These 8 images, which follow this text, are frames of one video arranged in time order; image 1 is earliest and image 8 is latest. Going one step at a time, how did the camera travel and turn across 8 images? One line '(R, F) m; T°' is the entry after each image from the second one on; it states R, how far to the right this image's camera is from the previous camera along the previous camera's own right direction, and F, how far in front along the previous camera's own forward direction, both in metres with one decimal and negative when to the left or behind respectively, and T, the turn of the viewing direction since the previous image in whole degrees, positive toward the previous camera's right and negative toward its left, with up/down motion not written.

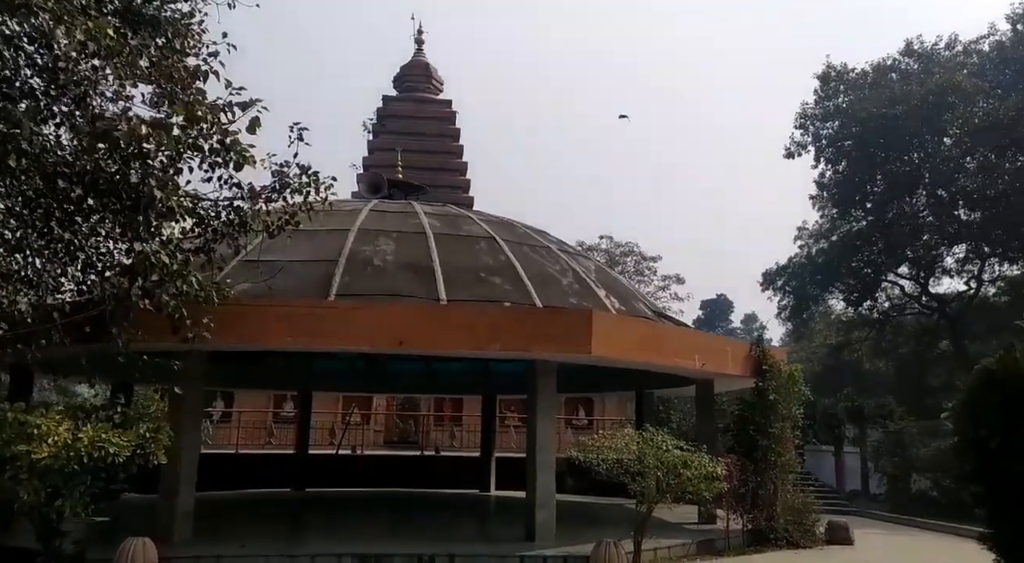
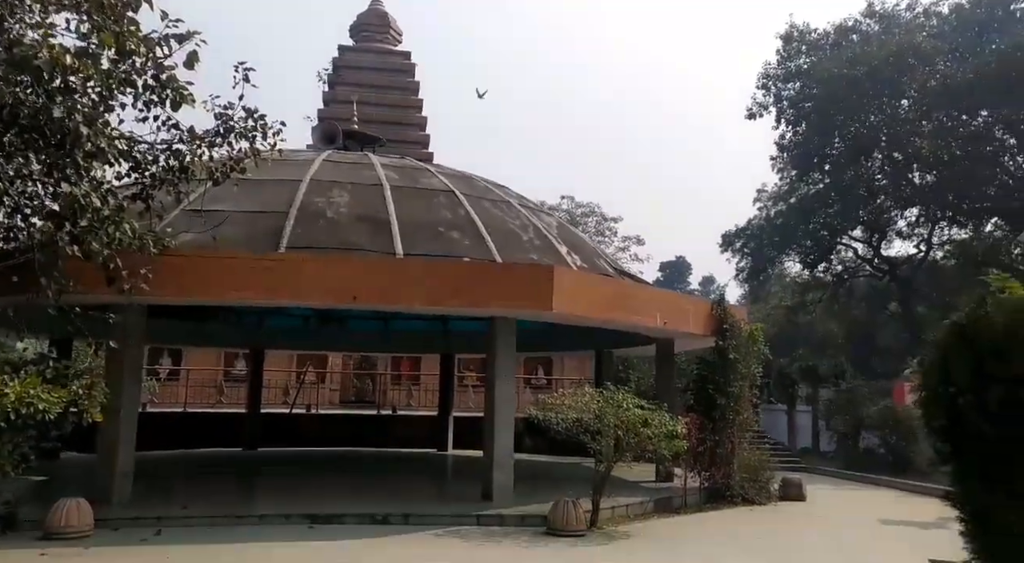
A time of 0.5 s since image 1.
(0.0, +0.3) m; +3°
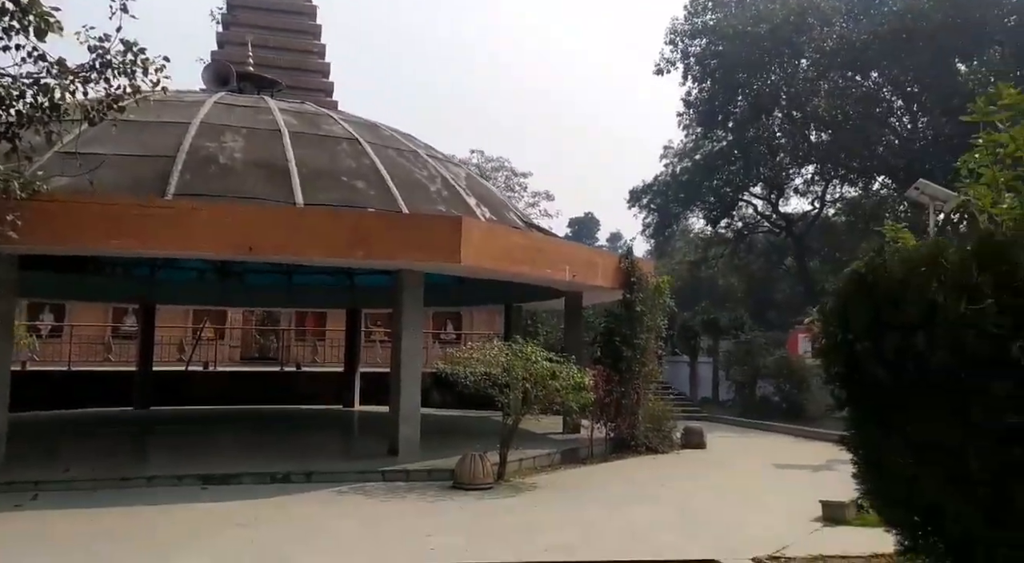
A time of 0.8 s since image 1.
(0.0, +0.2) m; +7°
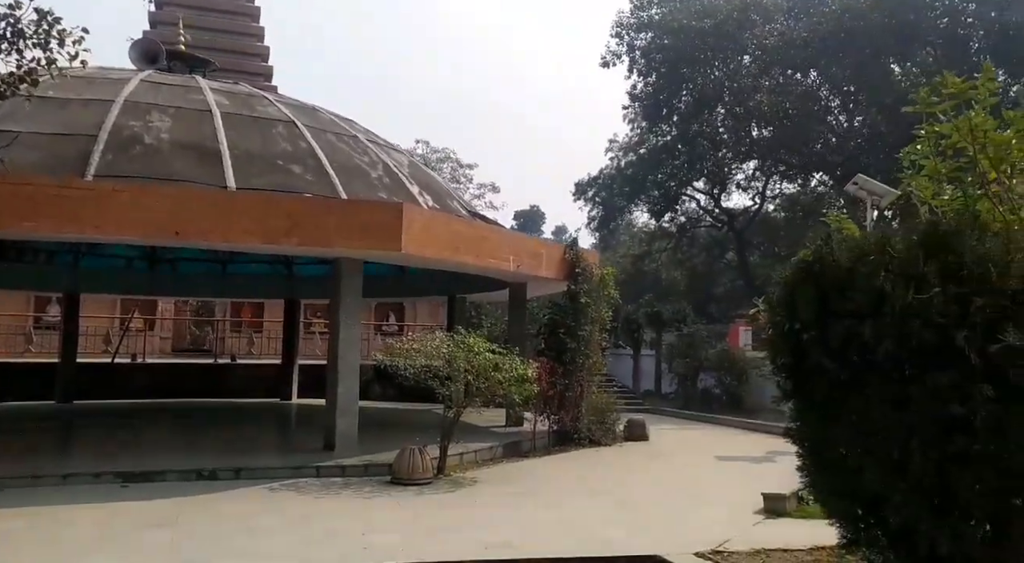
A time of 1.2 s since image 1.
(0.0, +0.2) m; +4°
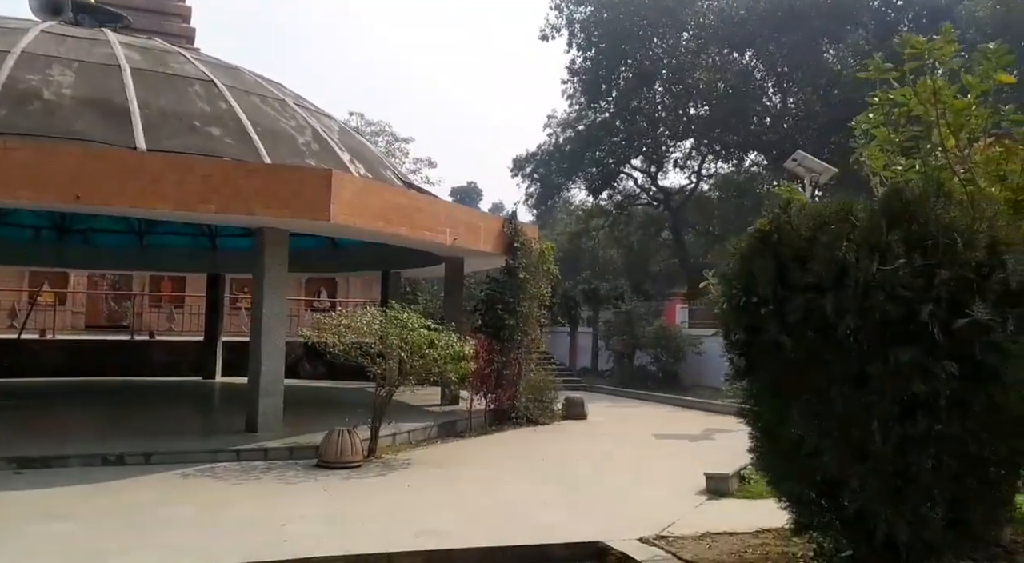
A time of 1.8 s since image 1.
(0.0, +0.4) m; +5°
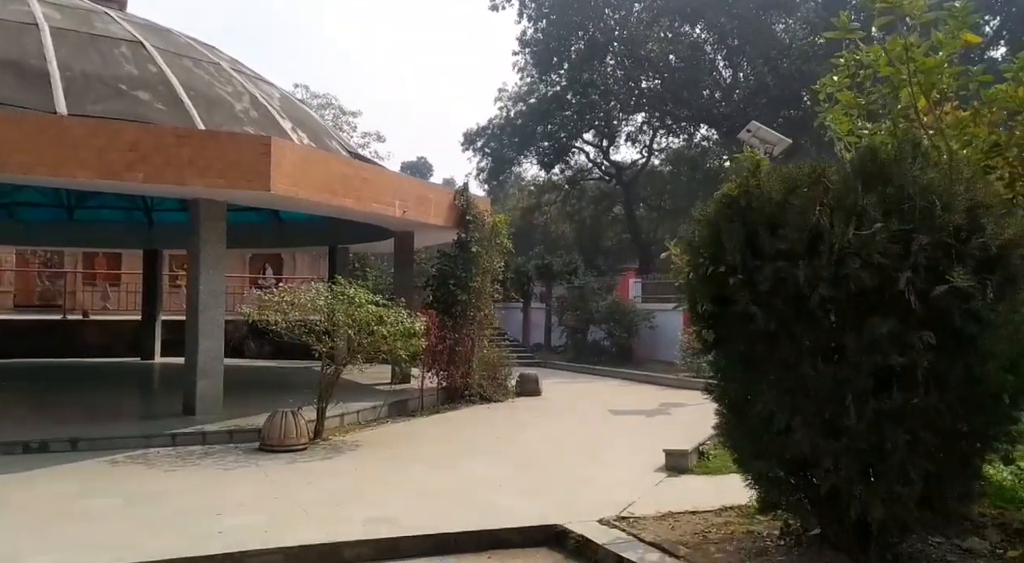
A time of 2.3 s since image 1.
(0.0, +0.3) m; +4°
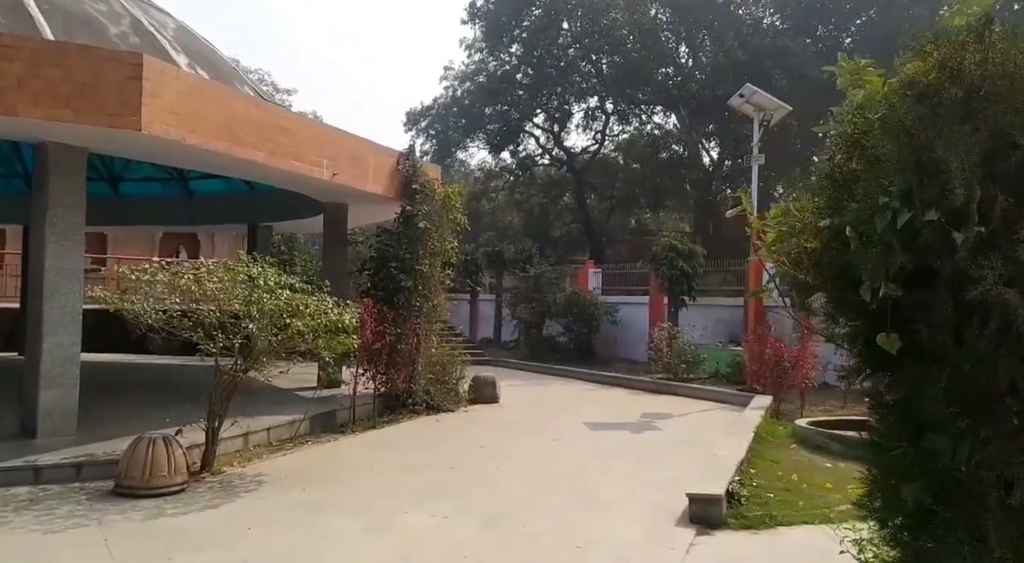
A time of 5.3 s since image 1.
(-0.2, +1.9) m; +4°
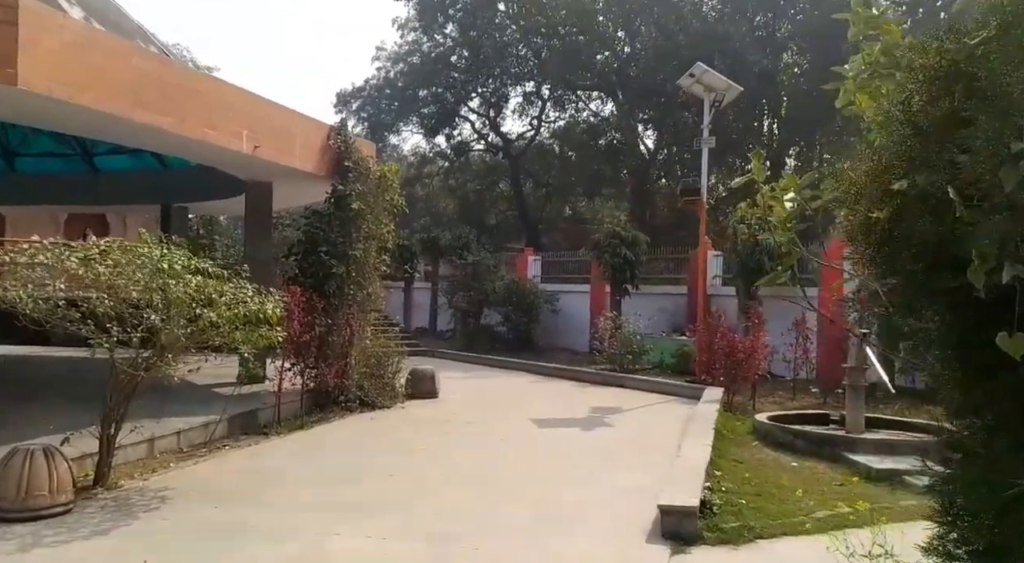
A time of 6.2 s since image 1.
(-0.1, +0.6) m; +5°
